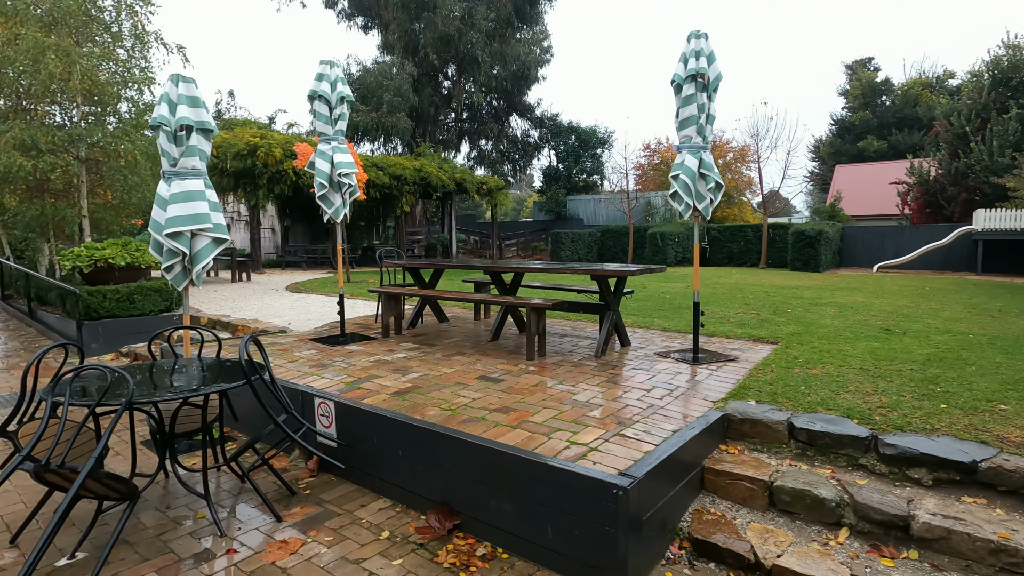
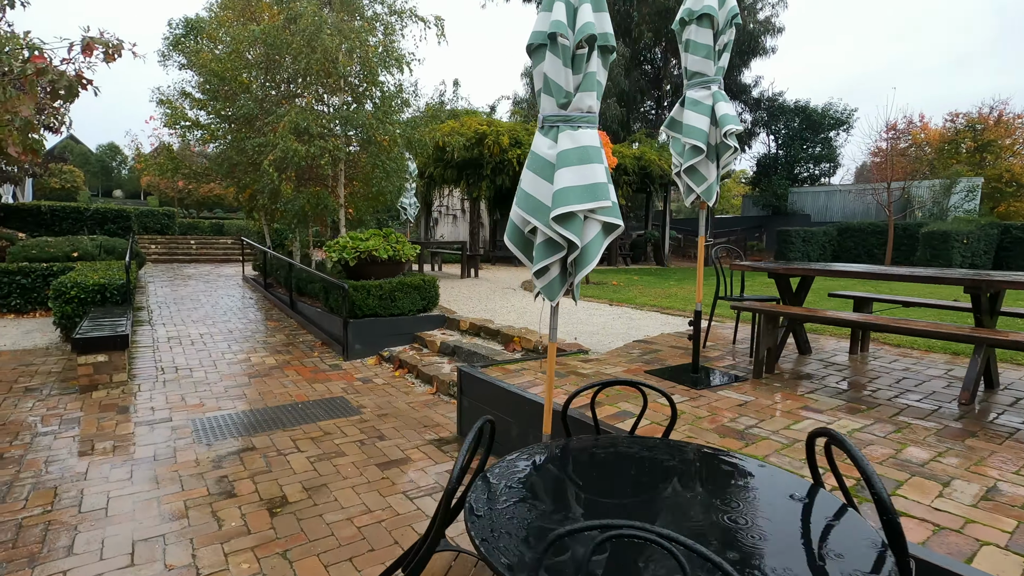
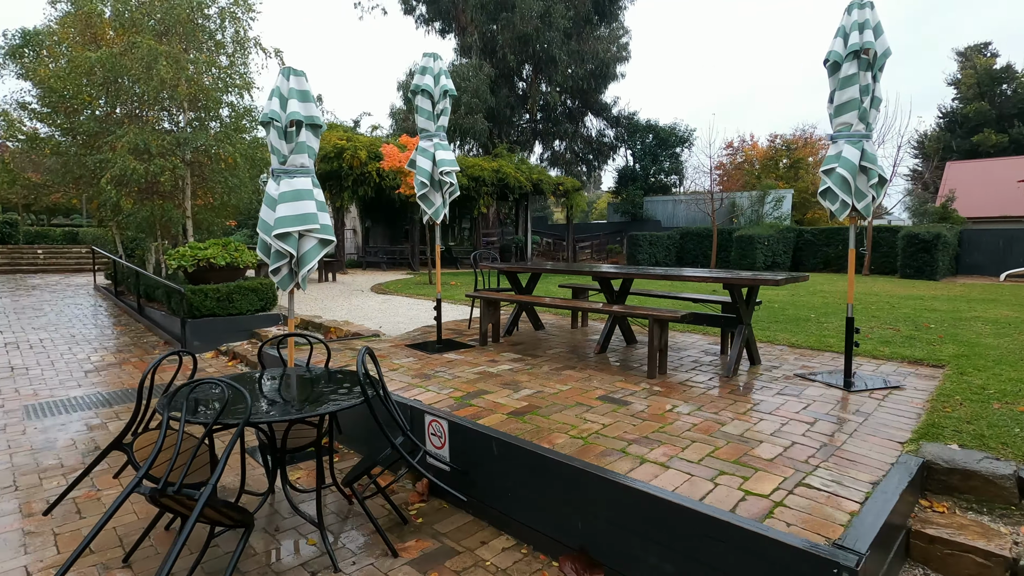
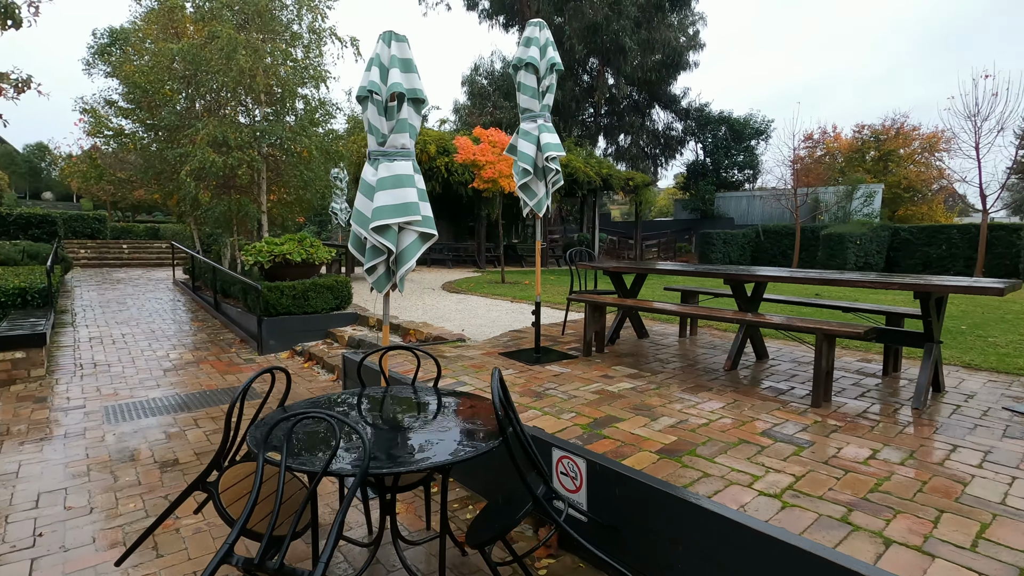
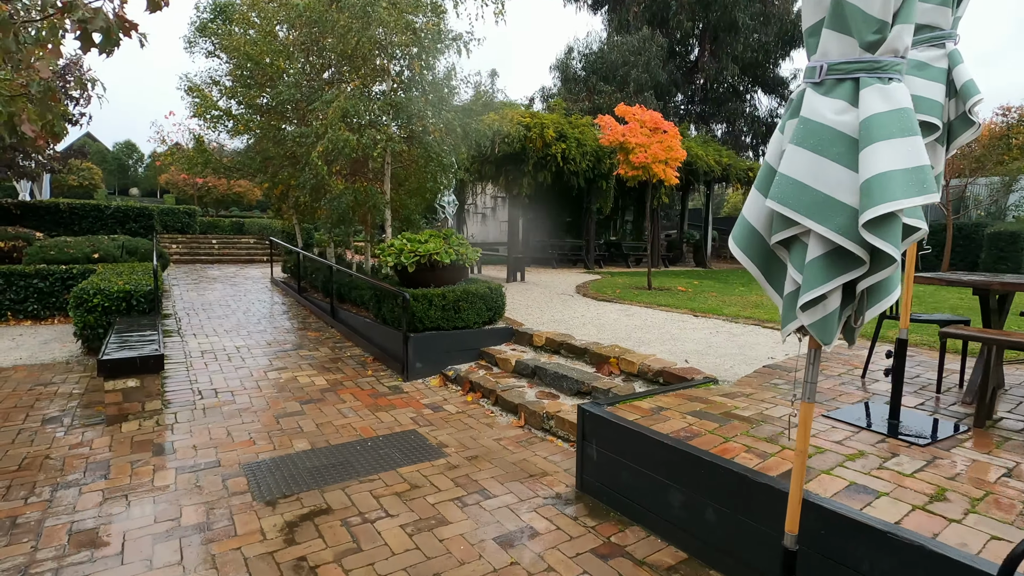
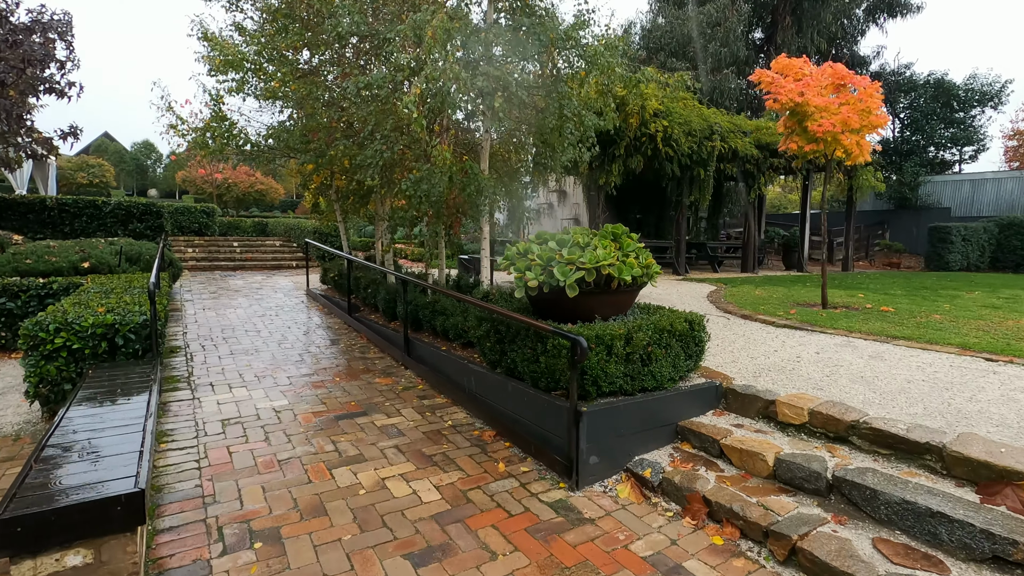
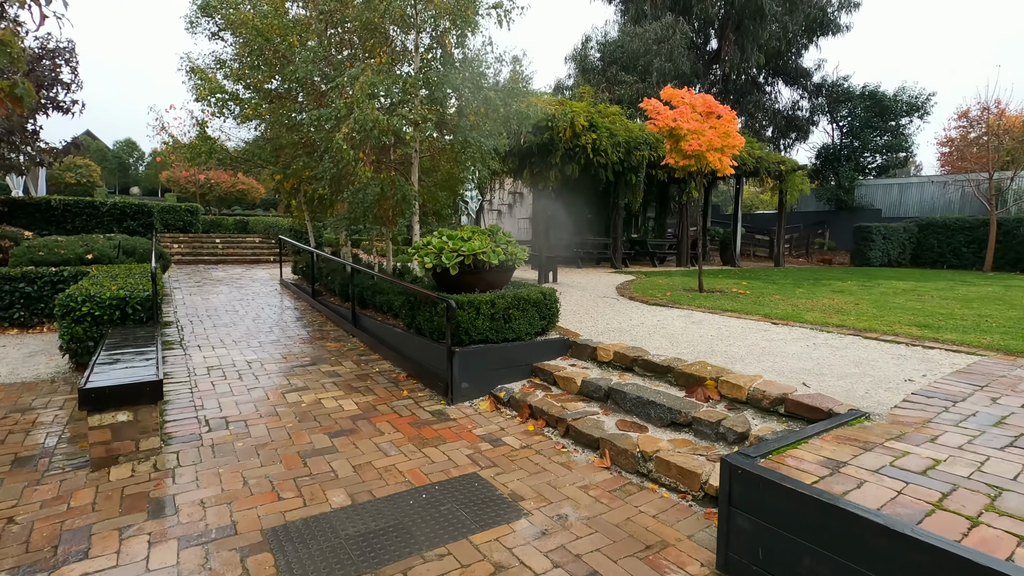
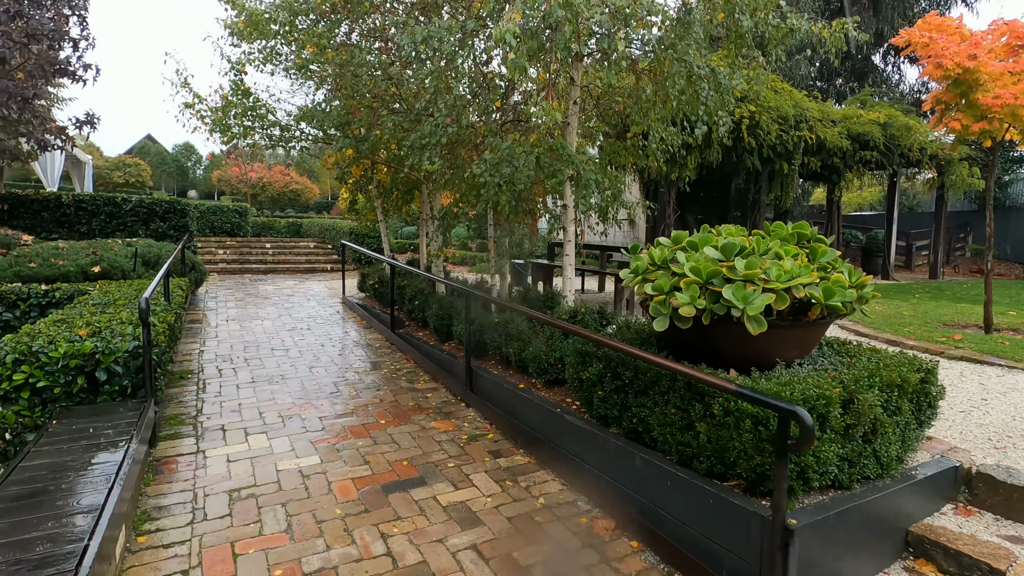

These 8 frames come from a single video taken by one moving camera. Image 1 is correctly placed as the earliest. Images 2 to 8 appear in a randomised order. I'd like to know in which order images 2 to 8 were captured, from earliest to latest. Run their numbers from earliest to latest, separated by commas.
3, 4, 2, 5, 7, 6, 8
